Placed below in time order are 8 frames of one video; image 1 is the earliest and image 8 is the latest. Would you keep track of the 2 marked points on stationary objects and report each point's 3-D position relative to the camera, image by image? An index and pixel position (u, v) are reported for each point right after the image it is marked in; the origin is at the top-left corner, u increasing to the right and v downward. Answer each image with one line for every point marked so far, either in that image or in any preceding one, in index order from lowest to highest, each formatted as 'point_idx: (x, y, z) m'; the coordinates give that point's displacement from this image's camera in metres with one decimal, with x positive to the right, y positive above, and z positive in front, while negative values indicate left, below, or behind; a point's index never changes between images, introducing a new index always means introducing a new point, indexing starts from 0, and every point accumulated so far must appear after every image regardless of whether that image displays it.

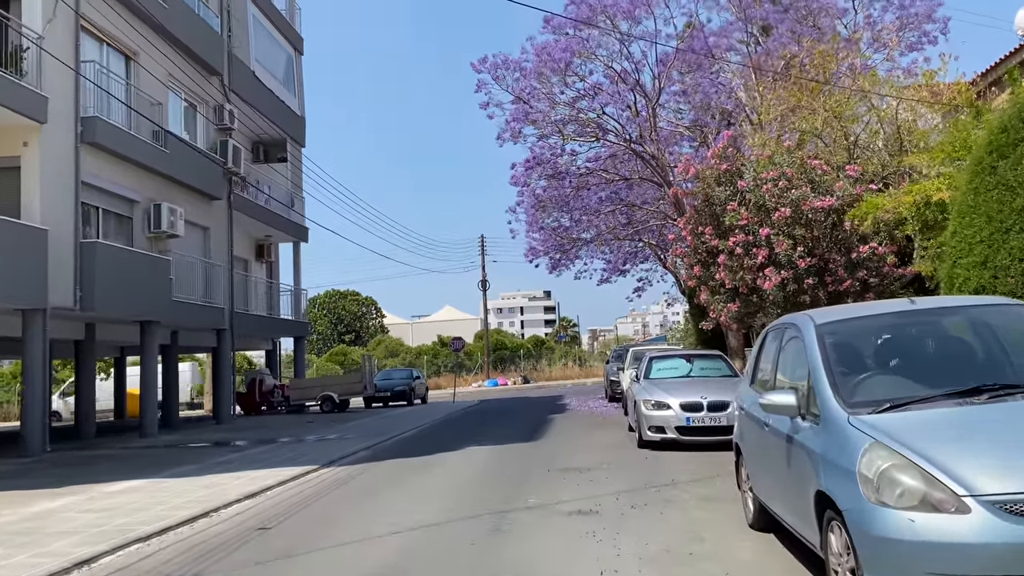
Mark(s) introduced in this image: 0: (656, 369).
0: (+2.3, -1.3, +13.8) m
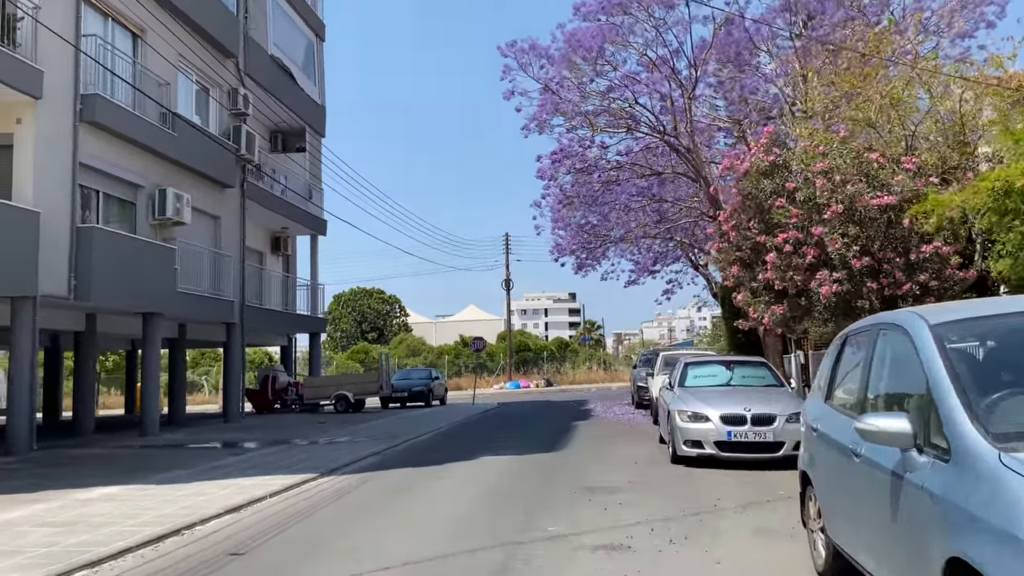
0: (+2.6, -1.3, +12.6) m
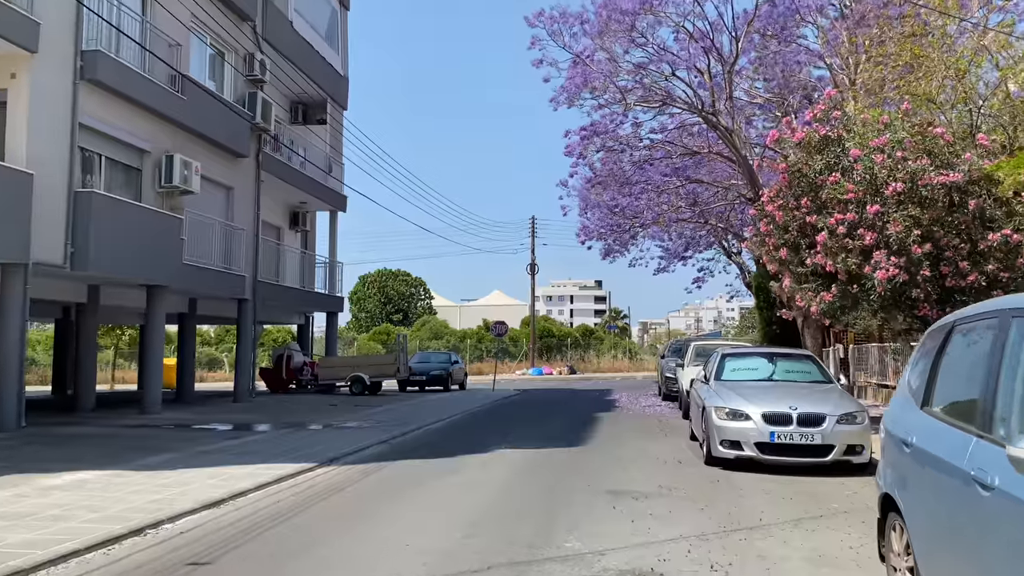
0: (+2.9, -1.0, +11.4) m
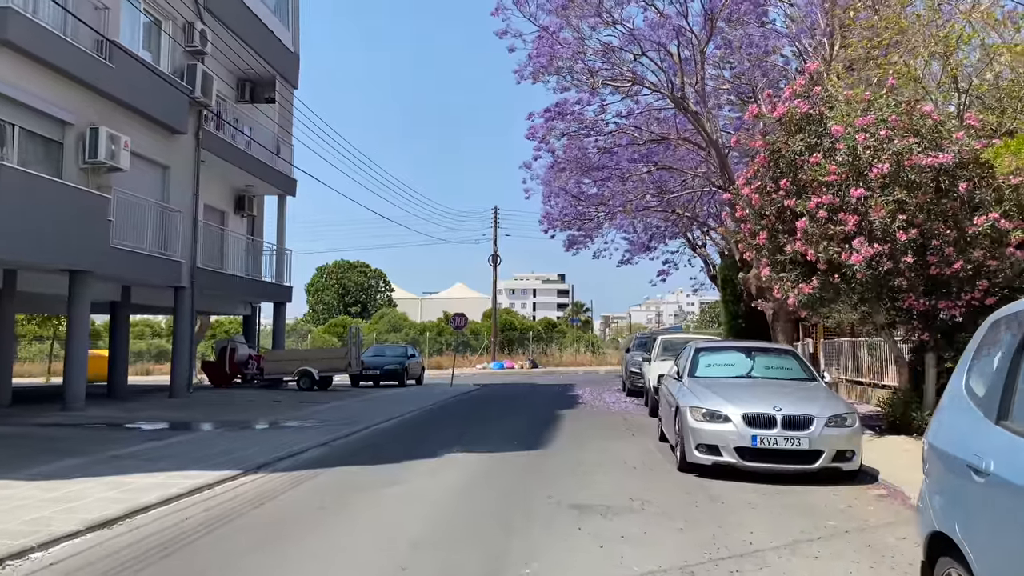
0: (+2.3, -0.9, +10.4) m
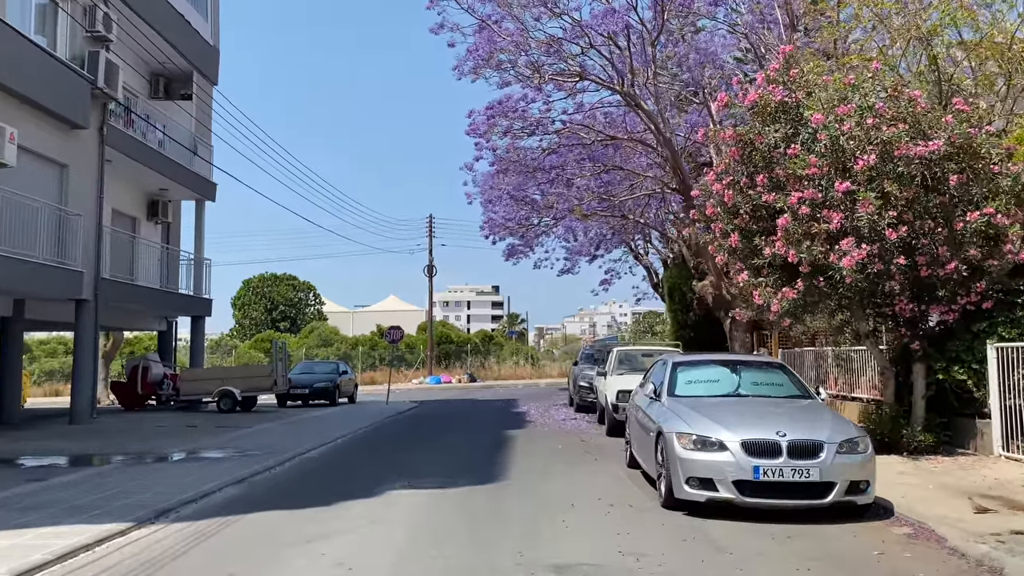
0: (+1.8, -1.0, +9.1) m
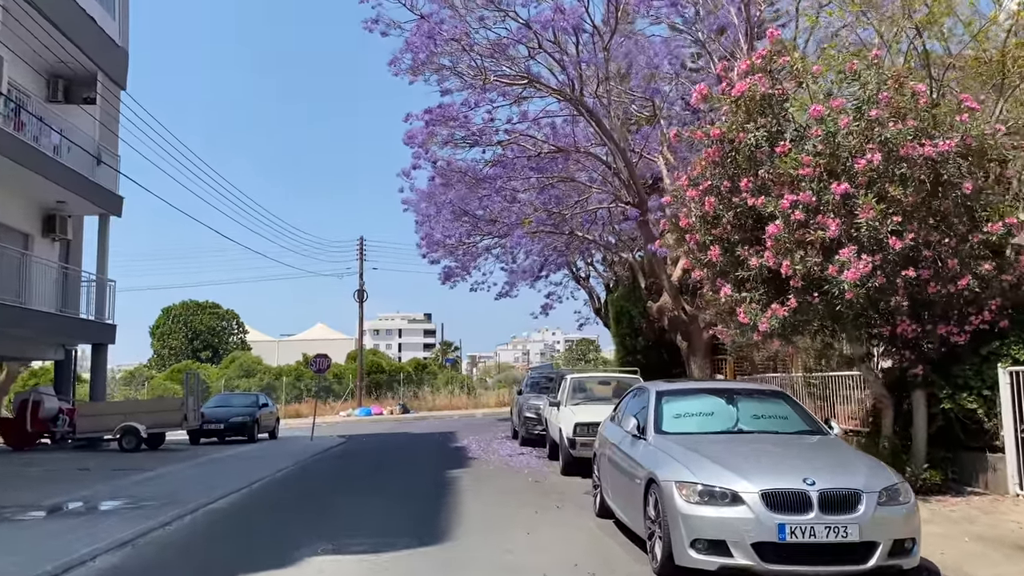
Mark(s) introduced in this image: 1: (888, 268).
0: (+1.4, -1.1, +7.6) m
1: (+3.9, +0.2, +9.0) m
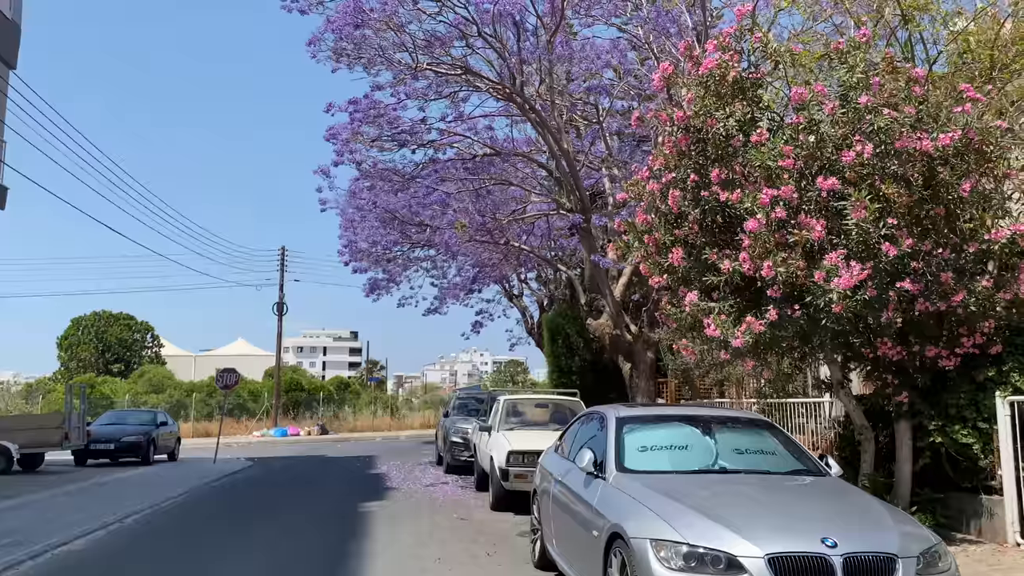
0: (+0.9, -1.1, +6.1) m
1: (+3.3, +0.1, +7.8) m
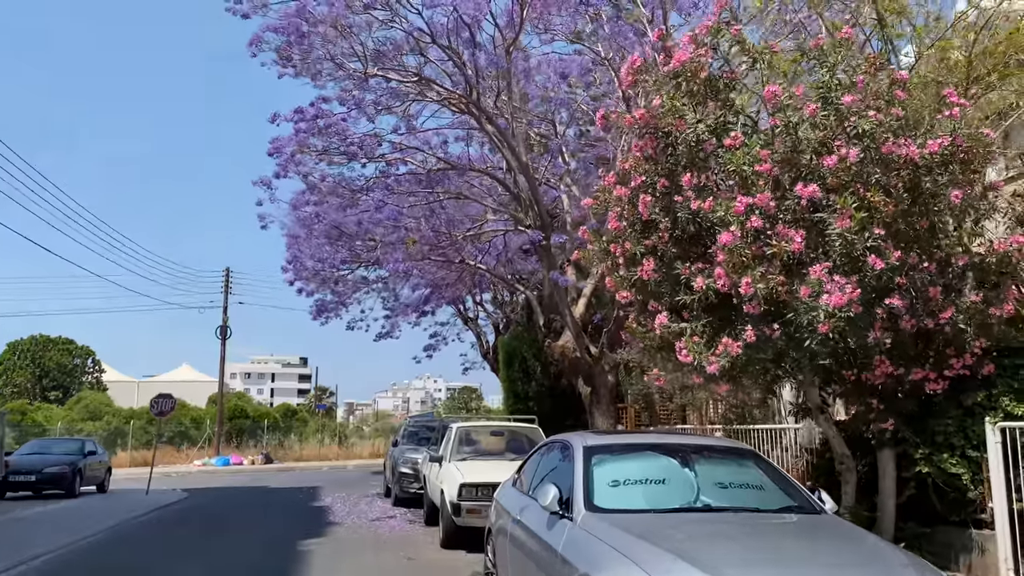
0: (+0.6, -1.2, +5.3) m
1: (+2.9, -0.1, +7.2) m
